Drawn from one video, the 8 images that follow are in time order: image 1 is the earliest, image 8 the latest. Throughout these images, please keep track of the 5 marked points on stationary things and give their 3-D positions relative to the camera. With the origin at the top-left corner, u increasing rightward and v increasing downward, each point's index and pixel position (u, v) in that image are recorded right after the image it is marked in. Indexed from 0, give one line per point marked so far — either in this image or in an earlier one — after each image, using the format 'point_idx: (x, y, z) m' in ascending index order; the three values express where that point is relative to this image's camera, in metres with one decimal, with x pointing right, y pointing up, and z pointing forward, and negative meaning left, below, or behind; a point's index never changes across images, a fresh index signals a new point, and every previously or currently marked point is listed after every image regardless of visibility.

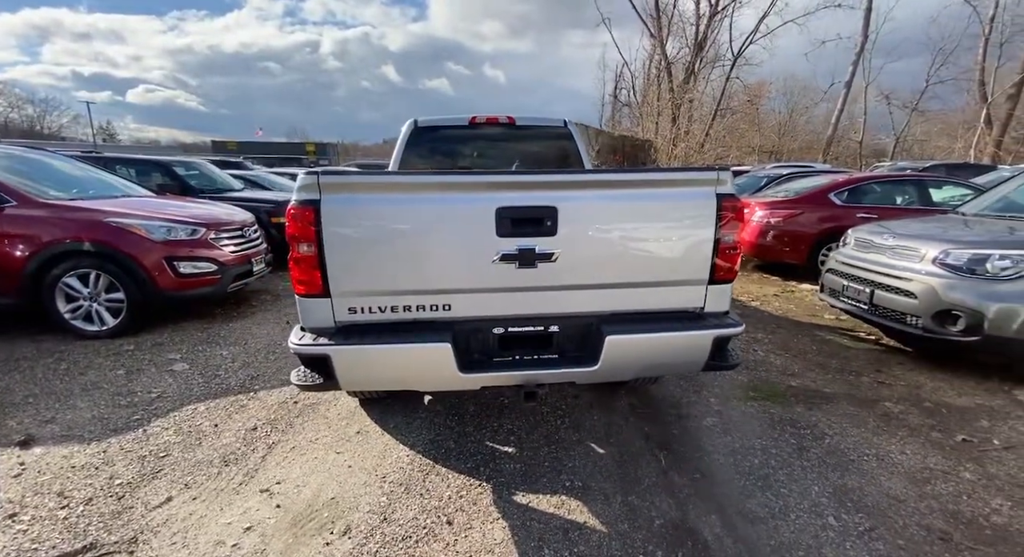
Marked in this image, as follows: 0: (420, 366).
0: (-0.4, -0.4, +1.9) m
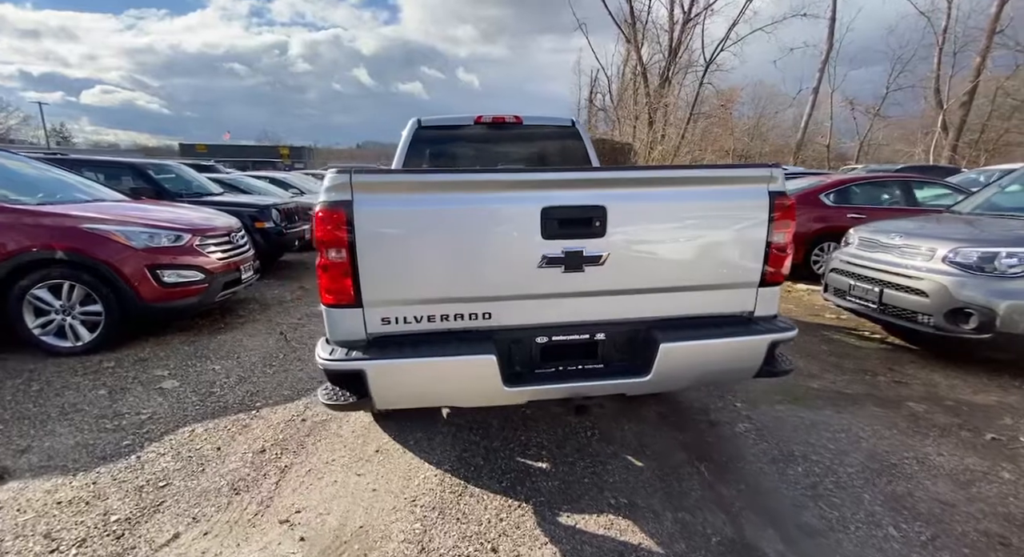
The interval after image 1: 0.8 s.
0: (-0.2, -0.4, +1.8) m
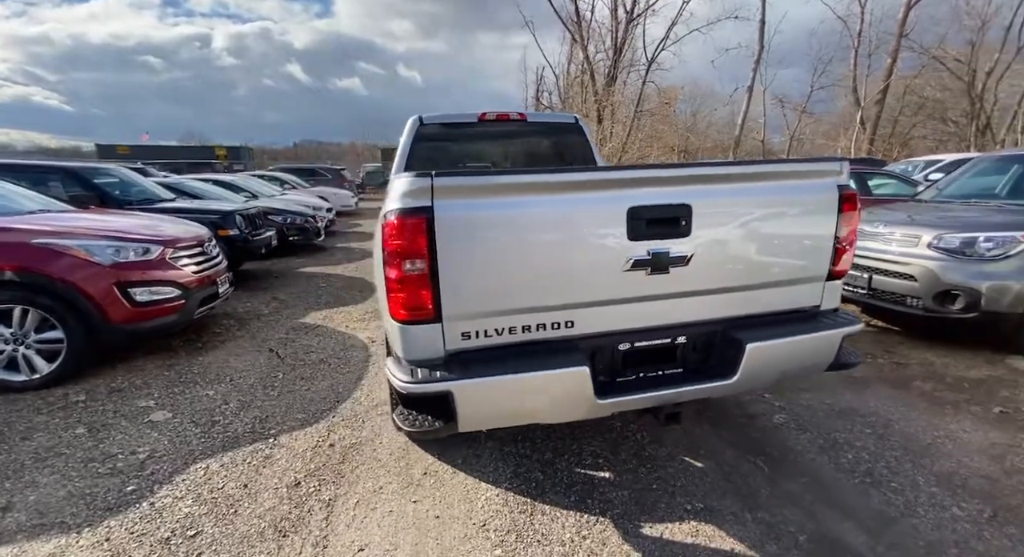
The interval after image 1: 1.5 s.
0: (+0.2, -0.4, +1.7) m
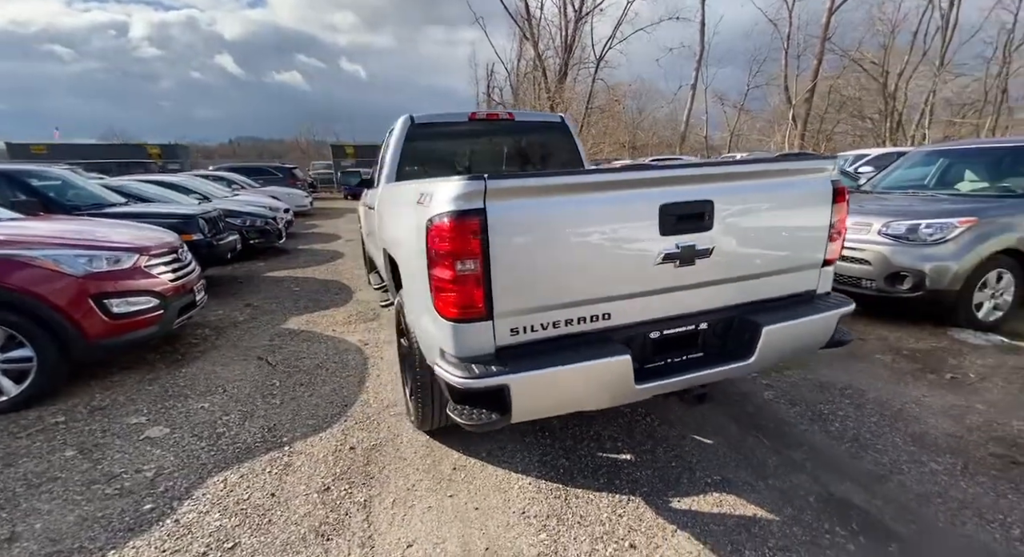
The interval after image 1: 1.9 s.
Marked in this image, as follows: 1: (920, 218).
0: (+0.3, -0.4, +1.8) m
1: (+3.6, +0.5, +4.0) m
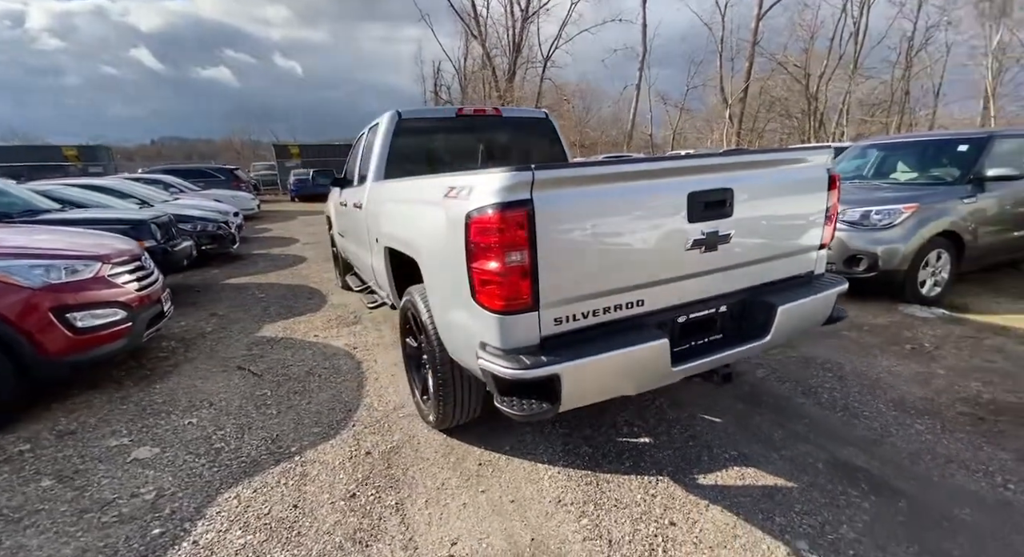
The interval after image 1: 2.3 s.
0: (+0.5, -0.4, +1.8) m
1: (+3.4, +0.7, +4.4) m
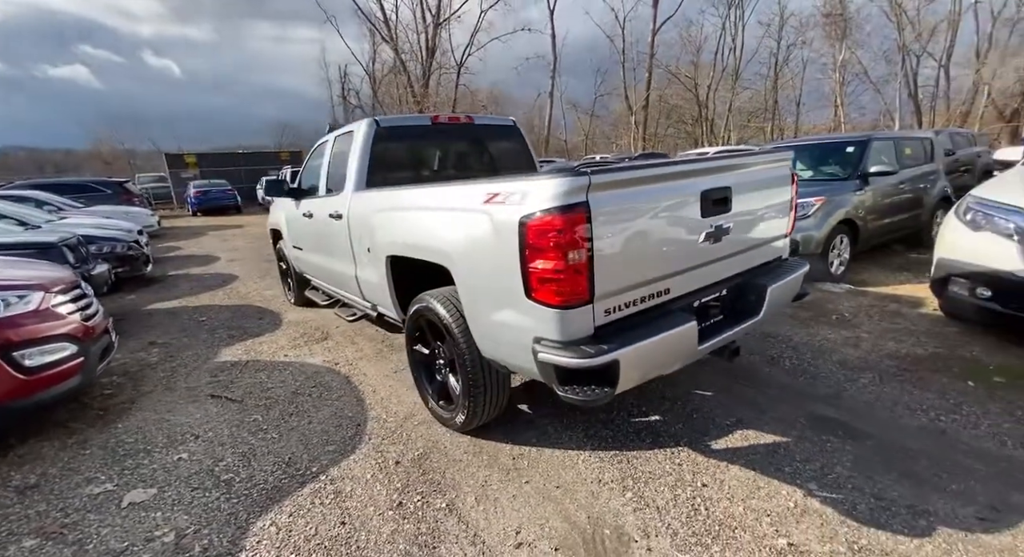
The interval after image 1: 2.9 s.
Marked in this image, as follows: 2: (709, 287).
0: (+0.7, -0.3, +2.0) m
1: (+3.1, +0.9, +5.1) m
2: (+1.0, 0.0, +2.3) m
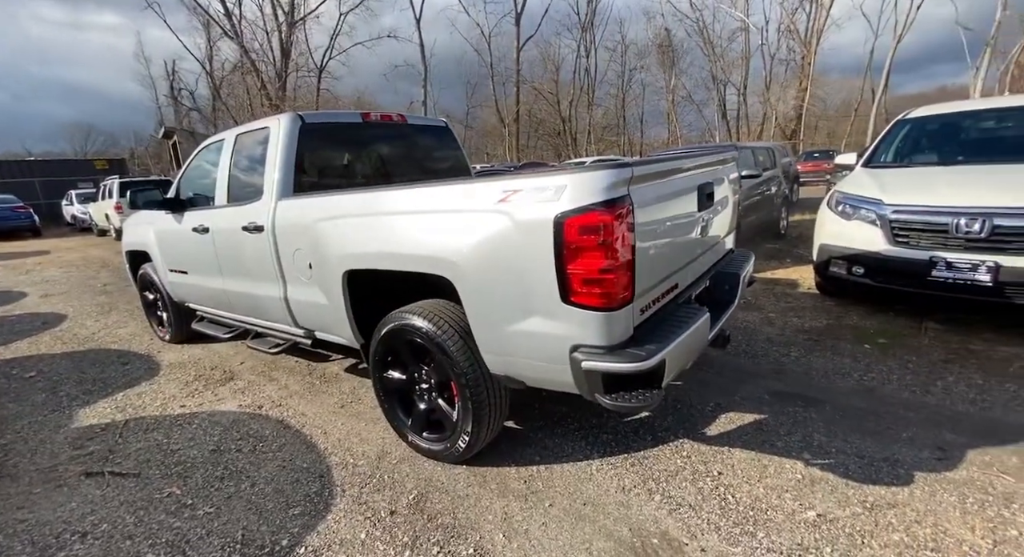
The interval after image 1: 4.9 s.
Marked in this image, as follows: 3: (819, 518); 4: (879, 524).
0: (+0.8, -0.3, +2.0) m
1: (+2.1, +0.9, +5.6) m
2: (+1.0, 0.0, +2.4) m
3: (+1.2, -1.0, +1.9) m
4: (+1.4, -1.0, +1.8) m
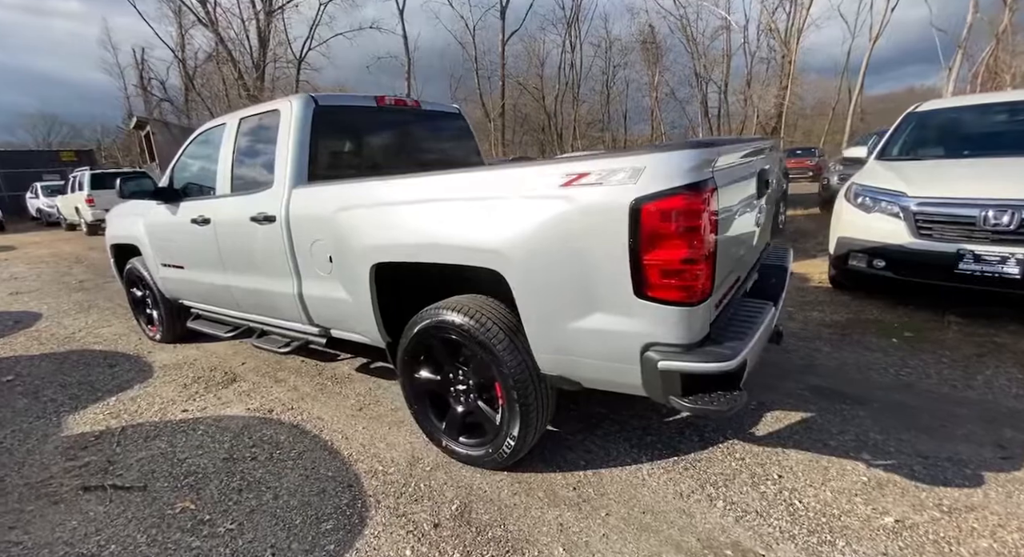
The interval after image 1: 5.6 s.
0: (+1.0, -0.3, +1.9) m
1: (+2.2, +1.0, +5.5) m
2: (+1.2, 0.0, +2.3) m
3: (+1.5, -0.9, +1.8) m
4: (+1.7, -0.9, +1.7) m
